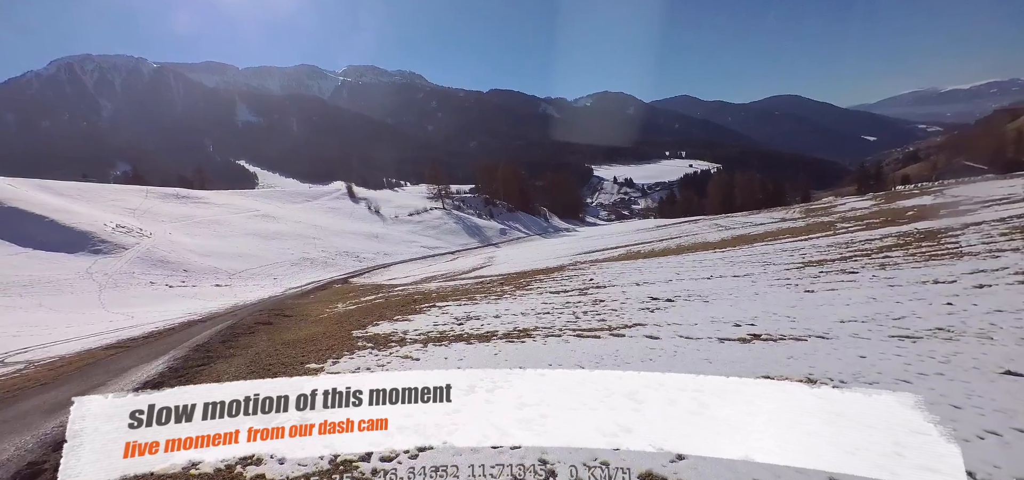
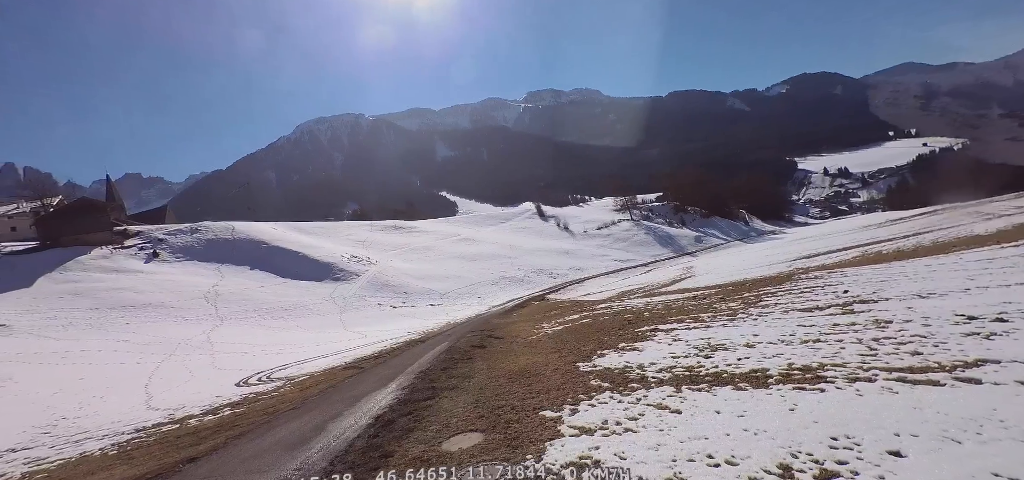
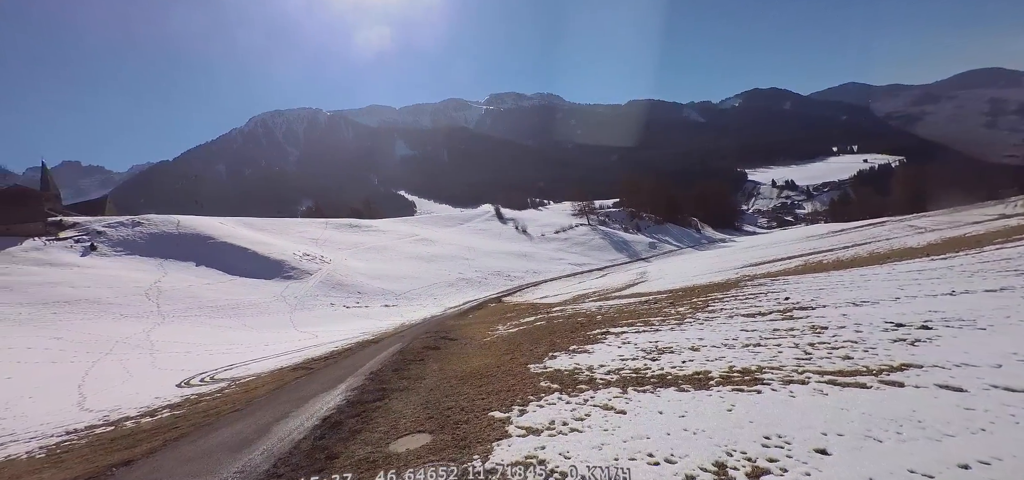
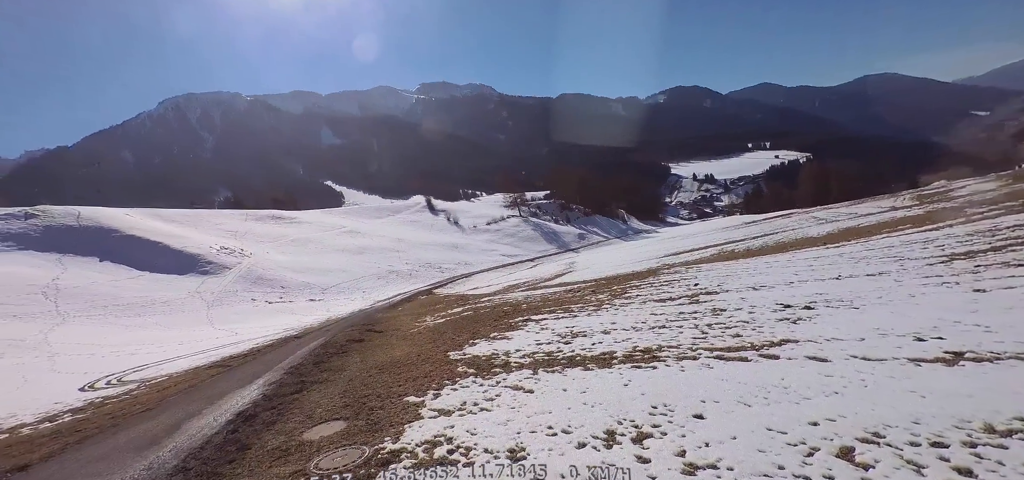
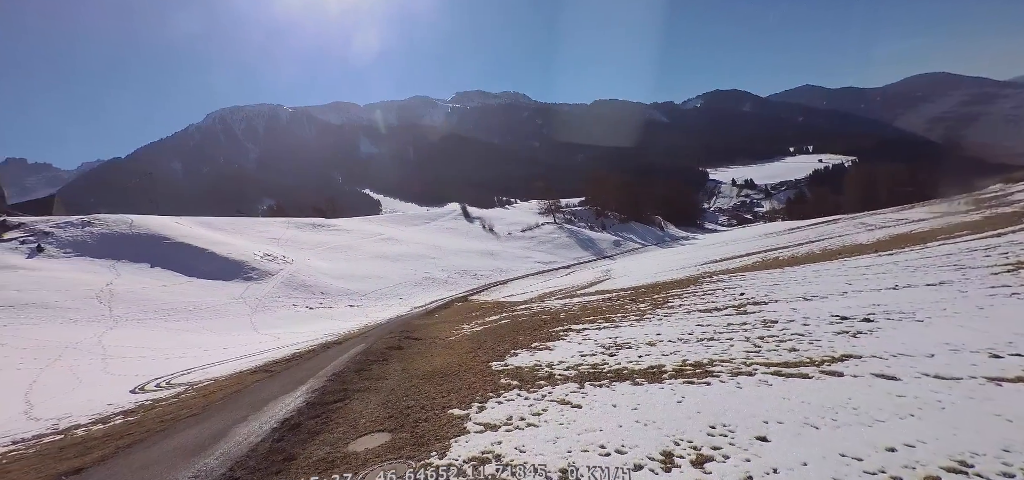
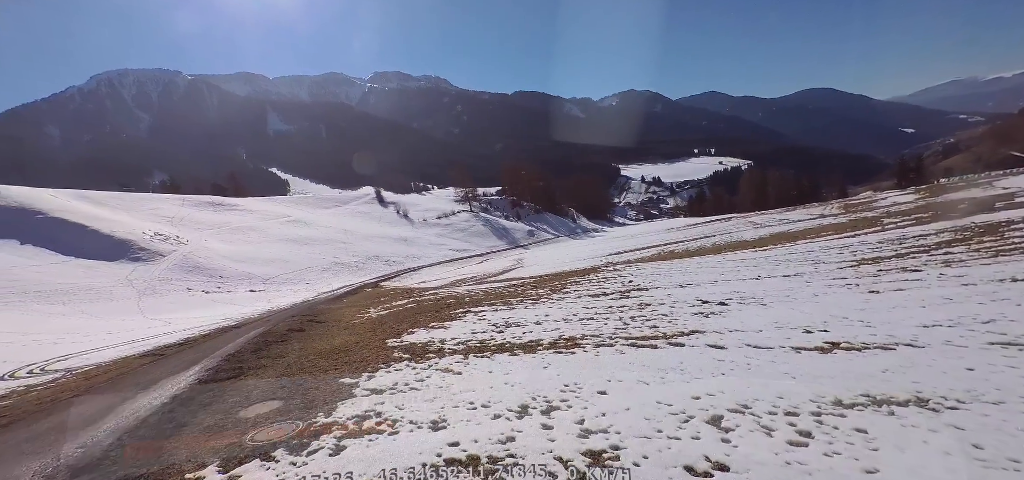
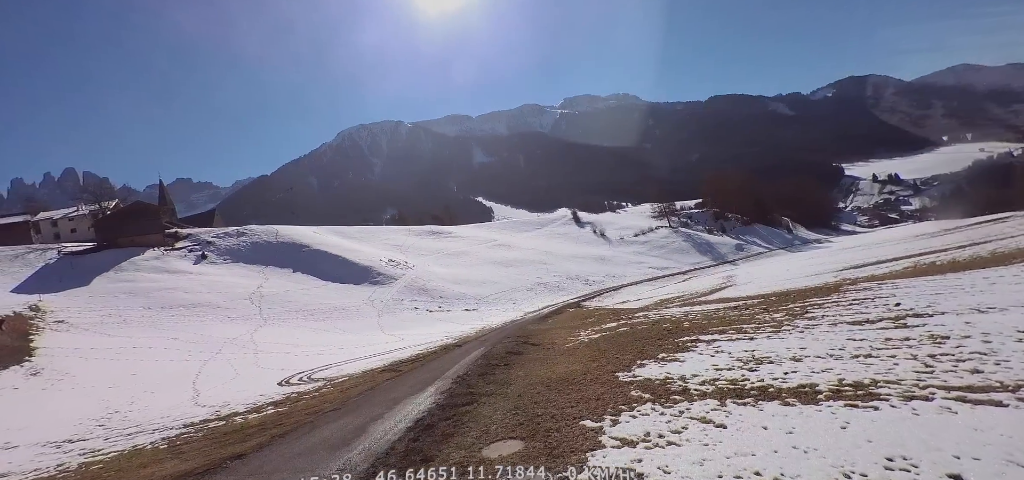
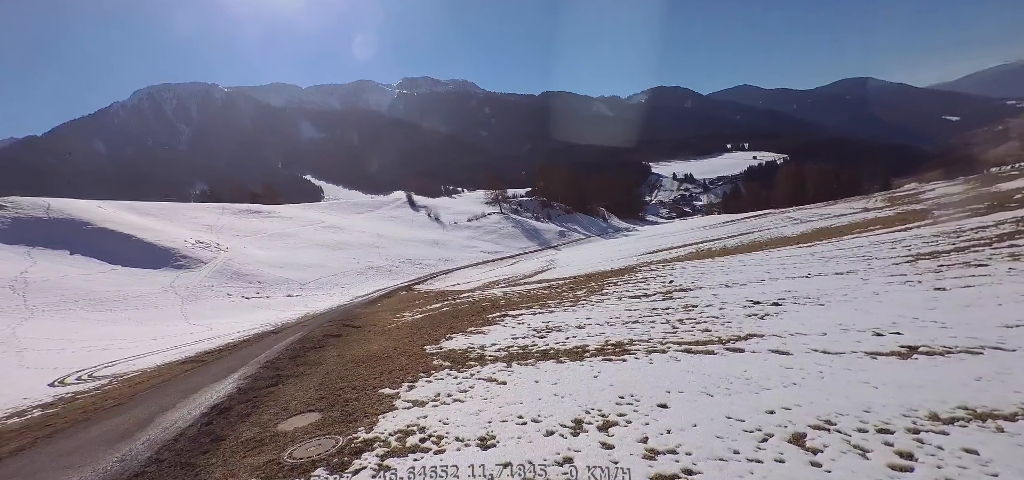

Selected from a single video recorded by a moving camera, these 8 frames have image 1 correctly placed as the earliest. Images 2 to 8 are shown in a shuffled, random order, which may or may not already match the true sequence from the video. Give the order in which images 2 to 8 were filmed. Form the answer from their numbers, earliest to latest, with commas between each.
6, 8, 4, 5, 3, 2, 7
